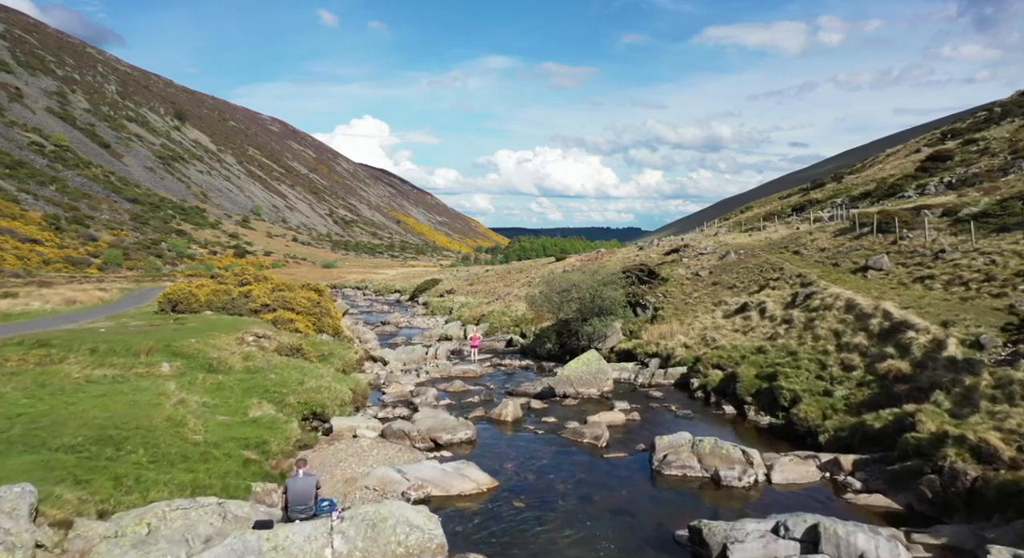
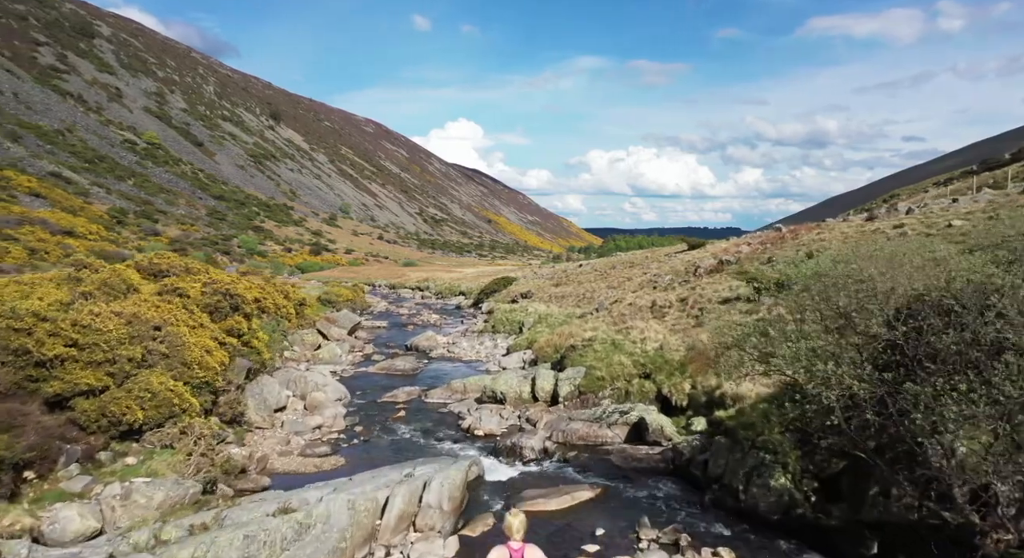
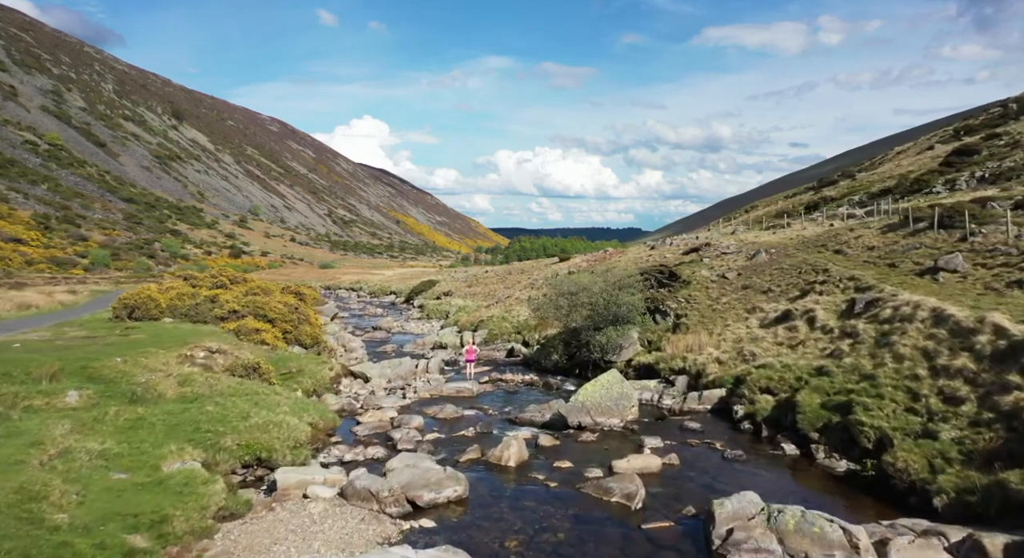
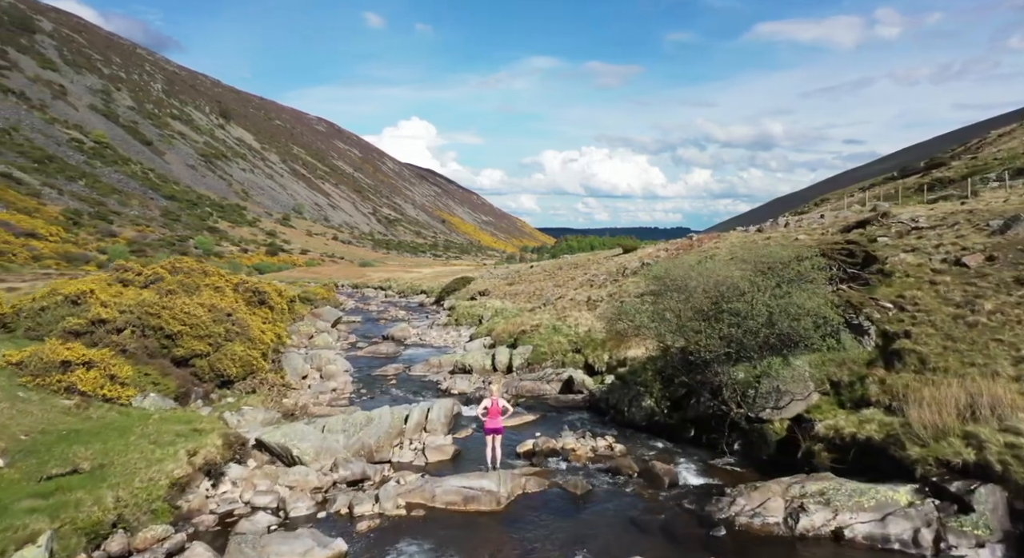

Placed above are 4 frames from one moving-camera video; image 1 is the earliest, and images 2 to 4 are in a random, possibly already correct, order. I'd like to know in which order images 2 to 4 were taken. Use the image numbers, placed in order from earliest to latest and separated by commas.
3, 4, 2
